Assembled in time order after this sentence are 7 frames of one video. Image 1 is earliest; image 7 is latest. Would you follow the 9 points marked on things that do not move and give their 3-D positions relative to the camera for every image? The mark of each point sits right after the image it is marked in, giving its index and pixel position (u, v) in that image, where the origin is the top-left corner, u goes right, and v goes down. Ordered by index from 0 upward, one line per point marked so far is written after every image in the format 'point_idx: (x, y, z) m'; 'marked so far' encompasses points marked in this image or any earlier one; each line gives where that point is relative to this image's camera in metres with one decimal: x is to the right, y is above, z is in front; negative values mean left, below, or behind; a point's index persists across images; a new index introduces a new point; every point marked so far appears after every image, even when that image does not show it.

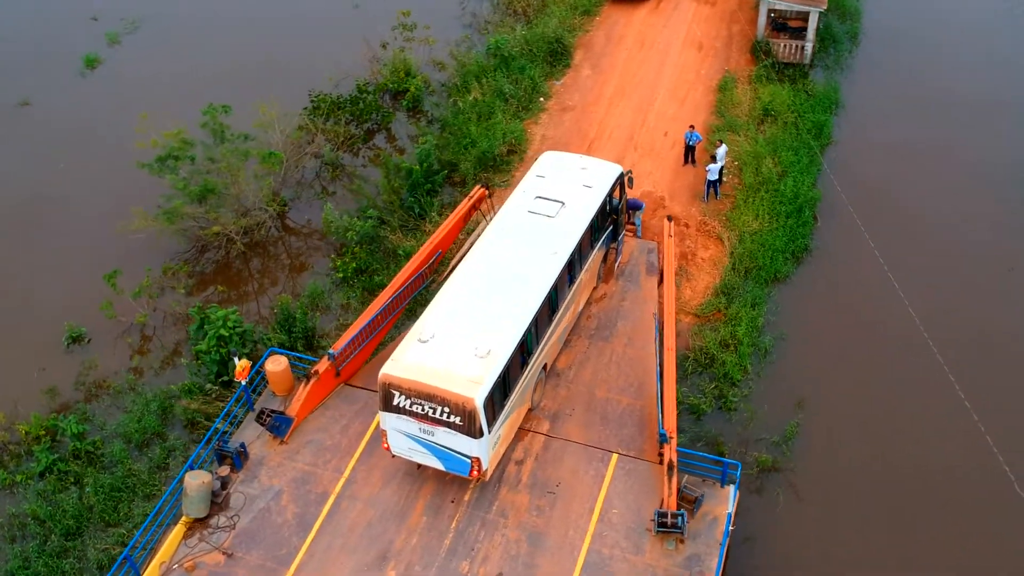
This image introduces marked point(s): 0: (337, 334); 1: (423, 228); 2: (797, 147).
0: (-2.9, -0.7, +16.4) m
1: (-1.7, +1.1, +18.1) m
2: (+5.6, +2.7, +19.2) m
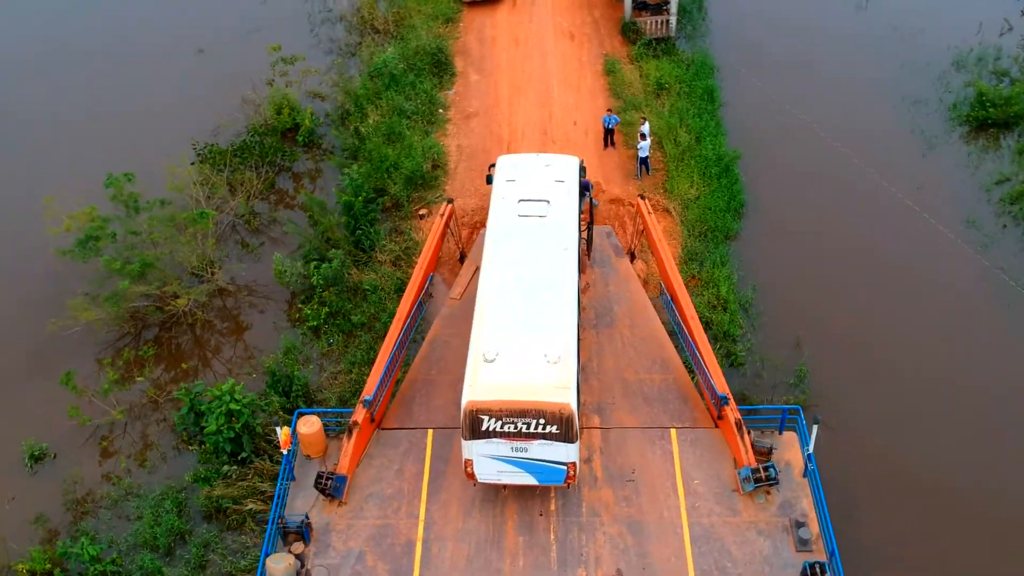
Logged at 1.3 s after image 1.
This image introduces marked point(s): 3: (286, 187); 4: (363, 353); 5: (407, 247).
0: (-2.9, -1.5, +15.5) m
1: (-2.4, +0.5, +17.5) m
2: (+3.8, +3.6, +20.2) m
3: (-4.5, +2.0, +19.4) m
4: (-2.4, -1.1, +15.9) m
5: (-1.9, +0.7, +17.7) m
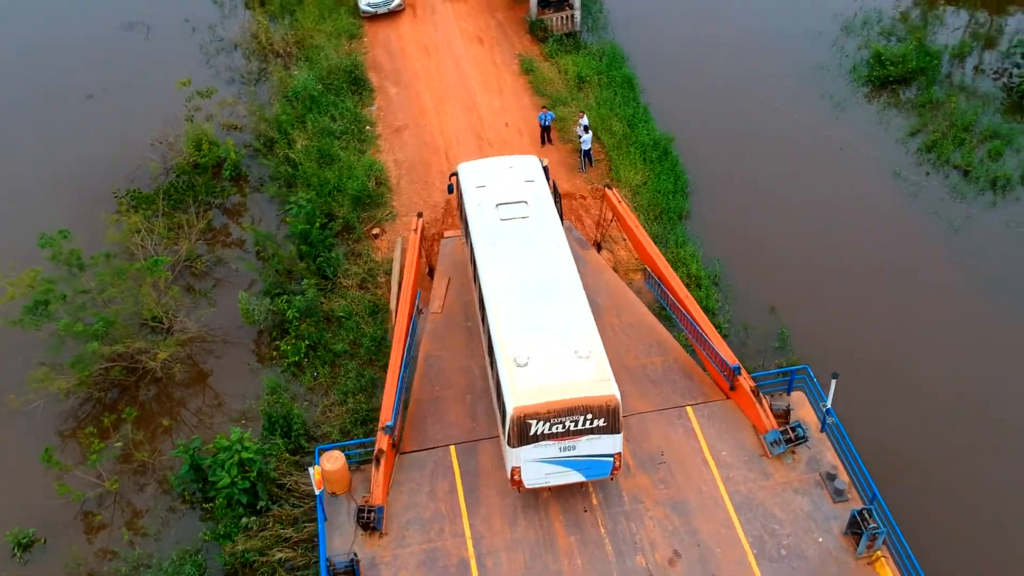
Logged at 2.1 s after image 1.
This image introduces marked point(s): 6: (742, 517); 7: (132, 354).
0: (-2.8, -1.9, +15.0) m
1: (-3.0, +0.1, +17.0) m
2: (+2.4, +3.9, +20.6) m
3: (-5.5, +1.2, +18.6) m
4: (-2.5, -1.5, +15.4) m
5: (-2.5, +0.3, +17.3) m
6: (+3.0, -3.0, +12.8) m
7: (-5.9, -1.1, +15.6) m
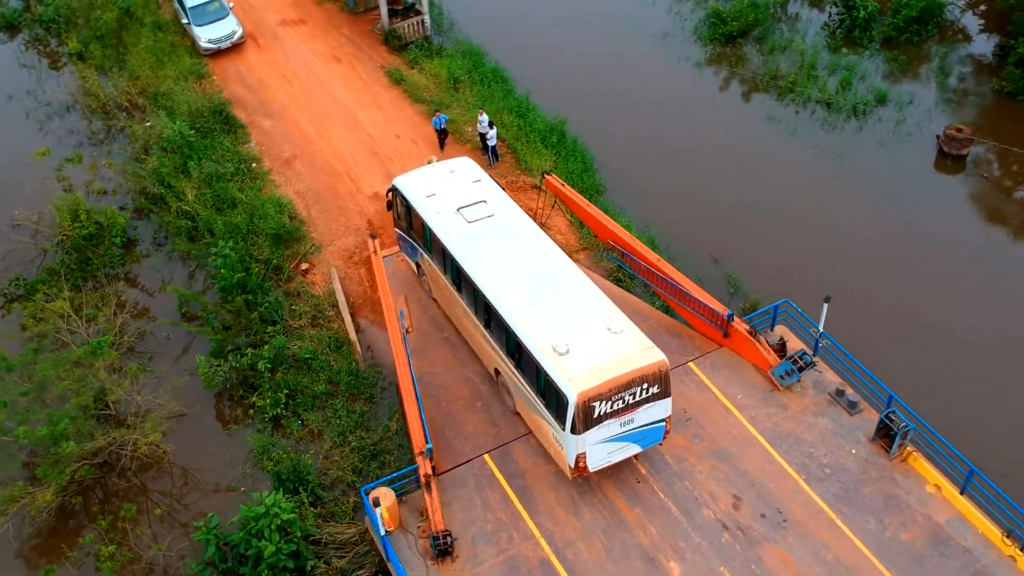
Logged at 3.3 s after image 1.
0: (-2.6, -2.5, +14.3) m
1: (-3.6, -0.6, +16.2) m
2: (-0.2, +4.1, +20.9) m
3: (-6.6, -0.1, +17.1) m
4: (-2.5, -2.0, +14.8) m
5: (-3.3, -0.3, +16.6) m
6: (+3.6, -2.2, +13.4) m
7: (-5.9, -2.3, +14.1) m
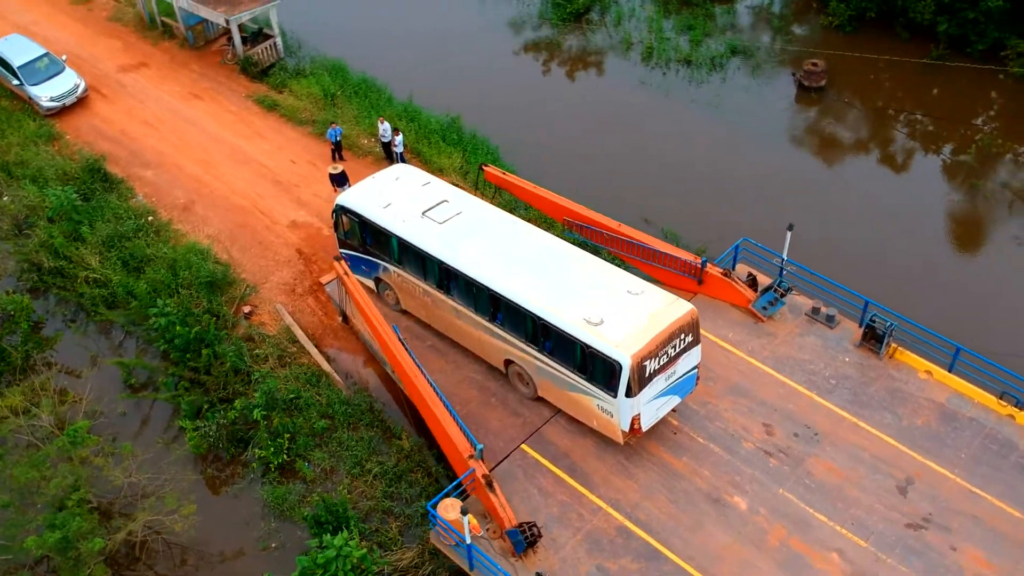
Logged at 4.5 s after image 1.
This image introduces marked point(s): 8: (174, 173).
0: (-2.2, -2.8, +13.7) m
1: (-3.9, -1.3, +15.3) m
2: (-2.7, +3.8, +20.6) m
3: (-7.1, -1.4, +15.6) m
4: (-2.2, -2.3, +14.2) m
5: (-3.7, -0.9, +15.8) m
6: (+3.9, -1.2, +14.3) m
7: (-5.3, -3.3, +12.8) m
8: (-6.4, +2.2, +18.8) m
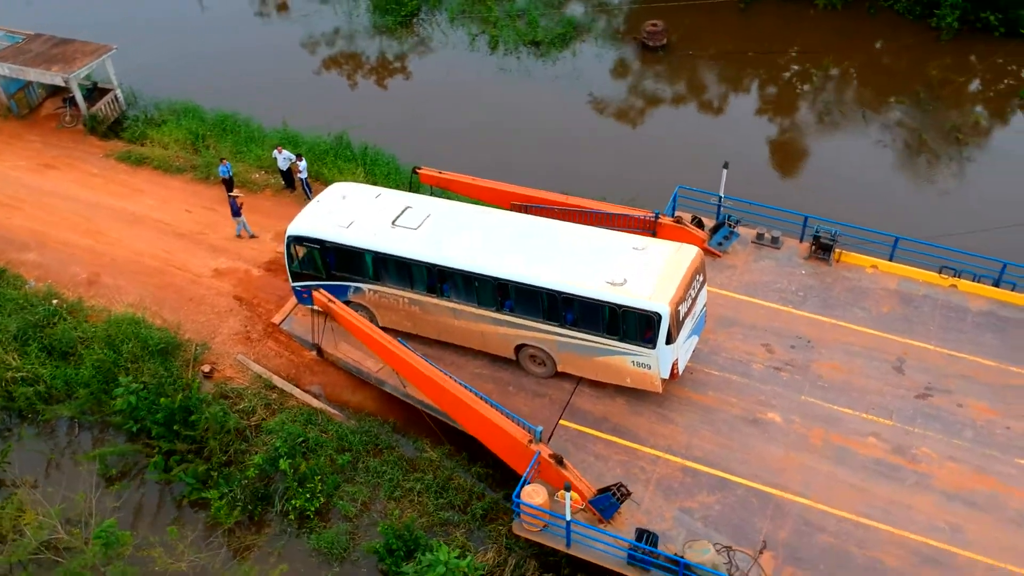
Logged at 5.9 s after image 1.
0: (-1.4, -3.0, +13.4) m
1: (-3.8, -2.0, +14.5) m
2: (-5.1, +3.1, +19.8) m
3: (-6.8, -2.8, +13.9) m
4: (-1.7, -2.6, +13.8) m
5: (-3.8, -1.6, +14.9) m
6: (+3.8, -0.1, +15.4) m
7: (-4.0, -4.2, +11.7) m
8: (-7.8, +0.7, +17.2) m
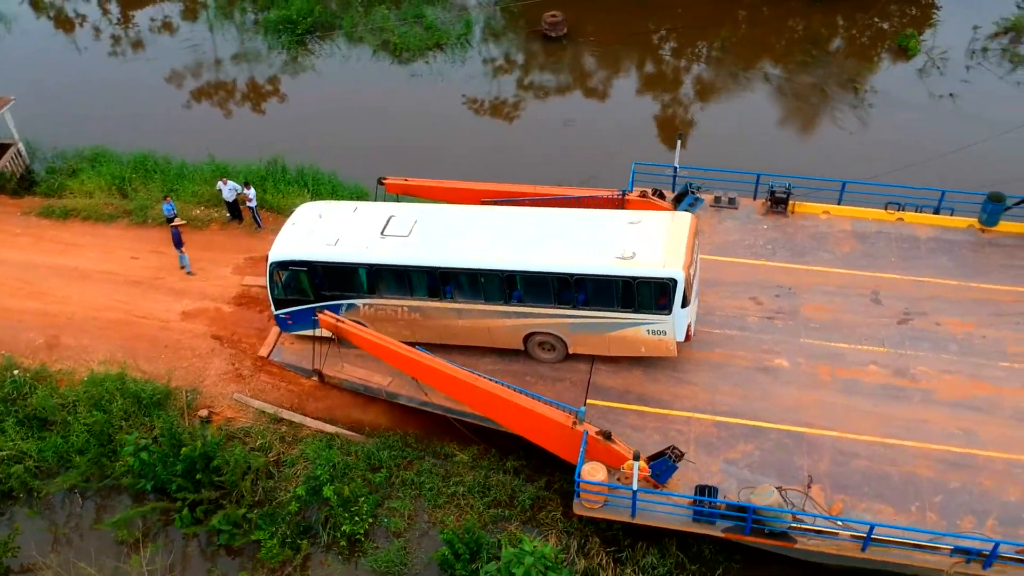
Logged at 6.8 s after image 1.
0: (-0.7, -3.1, +13.3) m
1: (-3.4, -2.4, +14.0) m
2: (-6.3, +2.3, +19.0) m
3: (-6.1, -3.7, +13.0) m
4: (-1.2, -2.7, +13.7) m
5: (-3.6, -2.1, +14.4) m
6: (+3.6, +0.5, +16.2) m
7: (-2.8, -4.6, +11.3) m
8: (-8.2, -0.5, +16.0) m
